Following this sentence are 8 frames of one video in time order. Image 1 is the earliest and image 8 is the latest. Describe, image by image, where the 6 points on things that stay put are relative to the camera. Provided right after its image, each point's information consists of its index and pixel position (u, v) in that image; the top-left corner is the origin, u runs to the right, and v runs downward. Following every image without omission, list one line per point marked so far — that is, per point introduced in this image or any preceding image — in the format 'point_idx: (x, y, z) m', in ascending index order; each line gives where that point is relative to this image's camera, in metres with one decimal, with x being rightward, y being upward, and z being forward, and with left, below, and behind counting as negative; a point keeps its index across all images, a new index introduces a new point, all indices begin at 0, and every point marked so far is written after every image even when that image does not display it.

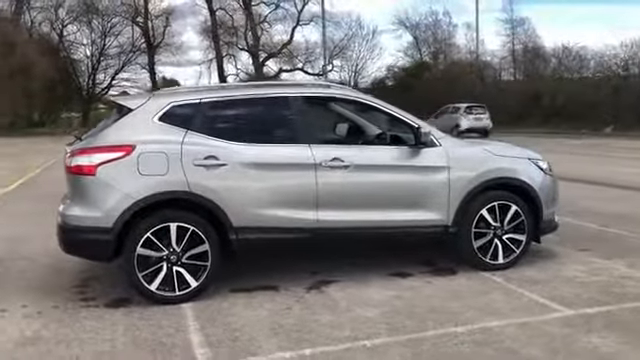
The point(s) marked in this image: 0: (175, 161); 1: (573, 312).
0: (-1.4, +0.2, +5.6) m
1: (+2.2, -1.2, +5.3) m
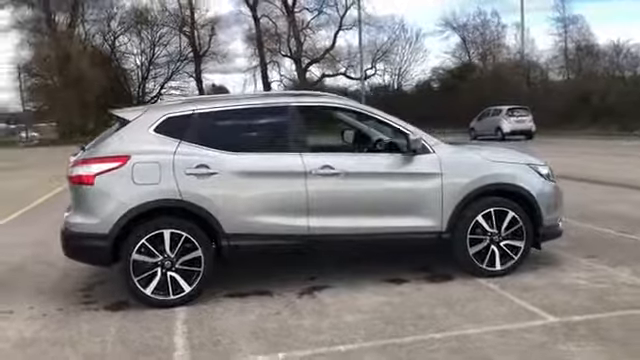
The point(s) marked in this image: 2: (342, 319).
0: (-1.5, +0.1, +5.9) m
1: (+2.1, -1.2, +5.3) m
2: (+0.2, -1.3, +5.4) m
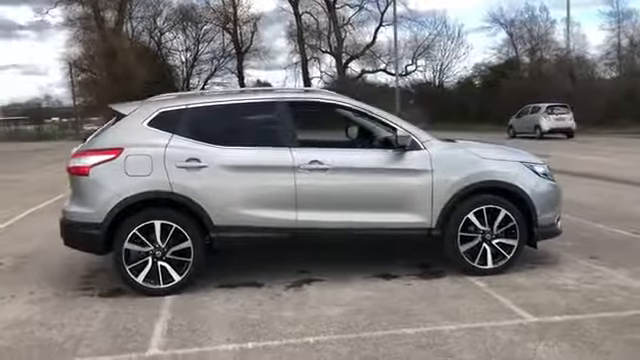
0: (-1.6, +0.2, +6.1) m
1: (+1.9, -1.2, +5.2) m
2: (0.0, -1.2, +5.5) m
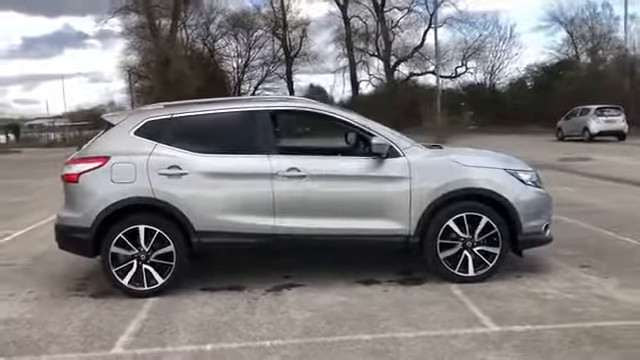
0: (-1.9, +0.1, +6.3) m
1: (+1.5, -1.3, +5.2) m
2: (-0.3, -1.3, +5.7) m
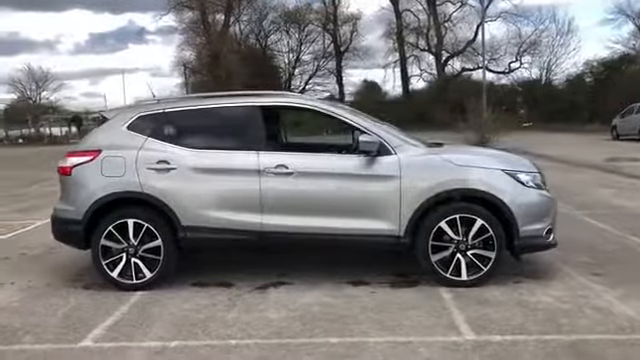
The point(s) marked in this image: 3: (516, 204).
0: (-2.0, +0.2, +6.4) m
1: (+1.3, -1.3, +4.9) m
2: (-0.5, -1.3, +5.6) m
3: (+2.0, -0.3, +6.2) m
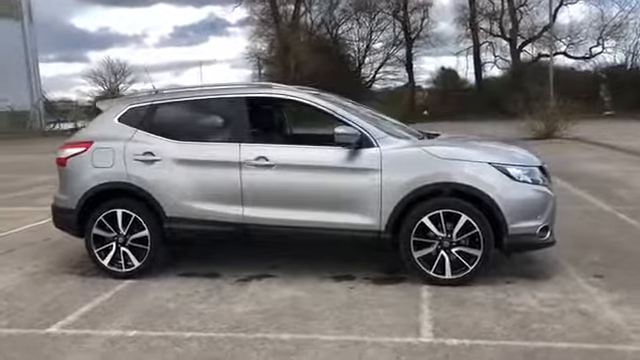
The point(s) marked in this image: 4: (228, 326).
0: (-2.2, +0.3, +6.5) m
1: (+0.9, -1.3, +4.7) m
2: (-0.8, -1.2, +5.5) m
3: (+1.8, -0.2, +5.8) m
4: (-0.8, -1.3, +5.1) m
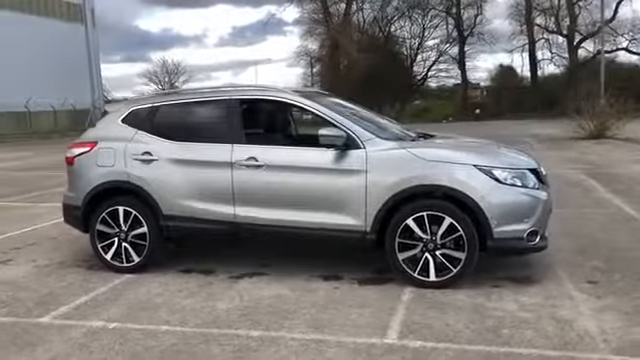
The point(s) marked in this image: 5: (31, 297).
0: (-2.3, +0.3, +6.8) m
1: (+0.6, -1.3, +4.7) m
2: (-1.0, -1.2, +5.7) m
3: (+1.6, -0.2, +5.8) m
4: (-1.0, -1.3, +5.3) m
5: (-3.0, -1.2, +6.2) m
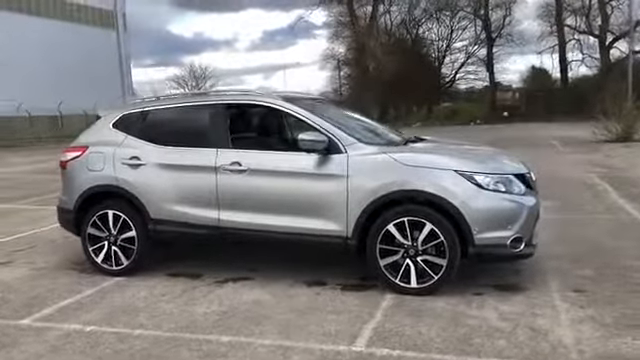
0: (-2.4, +0.2, +6.9) m
1: (+0.3, -1.3, +4.6) m
2: (-1.2, -1.2, +5.7) m
3: (+1.4, -0.3, +5.6) m
4: (-1.3, -1.3, +5.3) m
5: (-3.2, -1.3, +6.3) m
